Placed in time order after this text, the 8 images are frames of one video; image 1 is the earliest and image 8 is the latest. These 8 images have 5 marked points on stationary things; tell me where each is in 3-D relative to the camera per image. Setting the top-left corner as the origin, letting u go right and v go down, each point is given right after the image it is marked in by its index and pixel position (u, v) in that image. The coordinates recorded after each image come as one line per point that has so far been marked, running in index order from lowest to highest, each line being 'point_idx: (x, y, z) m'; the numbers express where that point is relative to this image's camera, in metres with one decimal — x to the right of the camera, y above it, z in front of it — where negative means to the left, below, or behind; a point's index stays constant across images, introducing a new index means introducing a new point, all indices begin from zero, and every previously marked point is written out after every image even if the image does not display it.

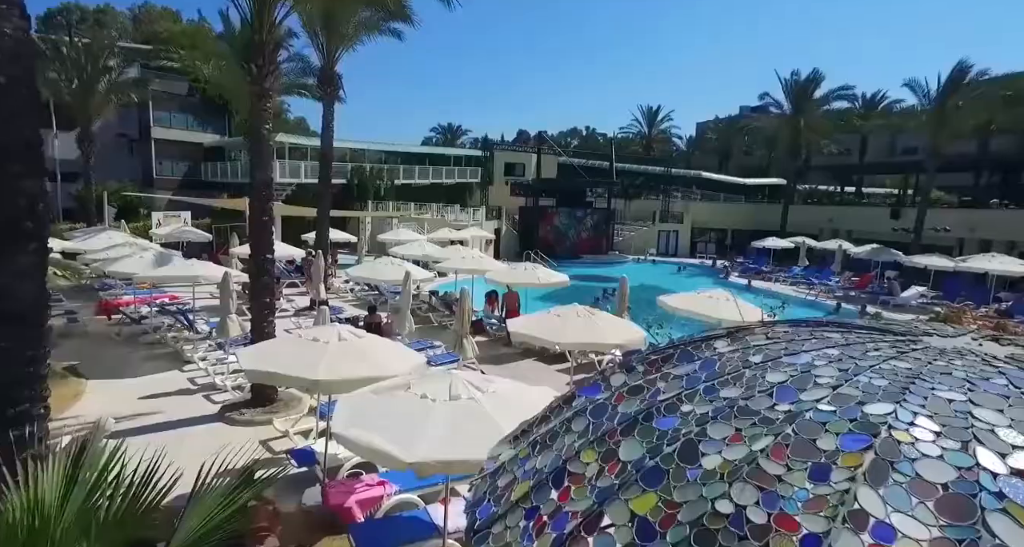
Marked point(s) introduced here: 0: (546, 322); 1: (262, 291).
0: (+0.4, -0.7, +7.4) m
1: (-3.7, -0.3, +8.1) m
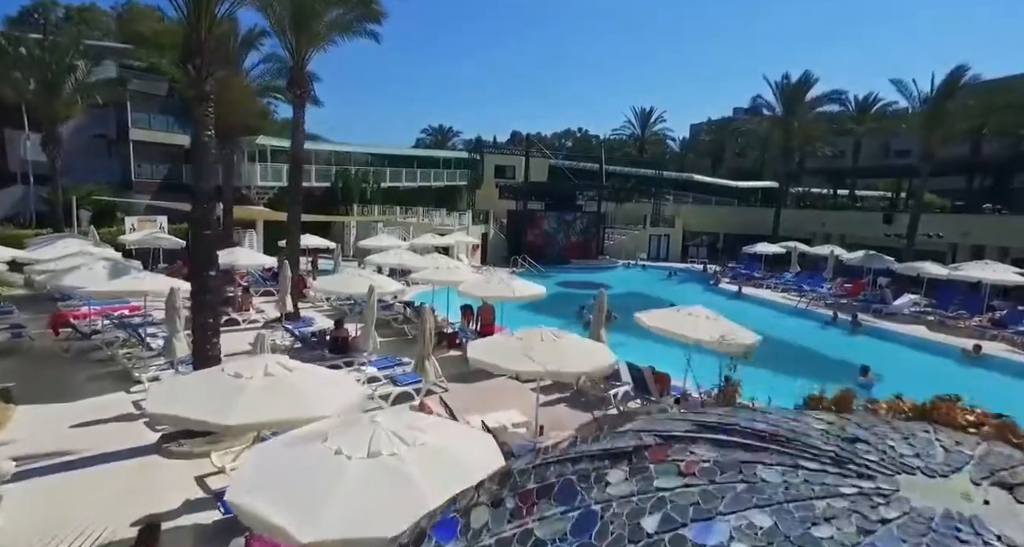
0: (-0.1, -0.9, +6.8) m
1: (-4.2, -0.5, +7.5) m
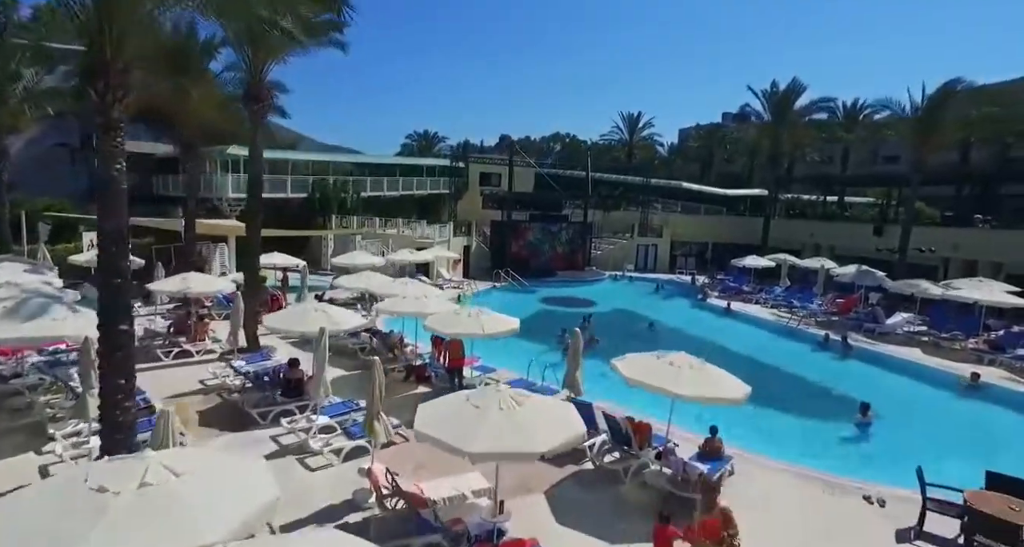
0: (-0.6, -1.5, +5.9) m
1: (-4.7, -1.1, +6.5) m
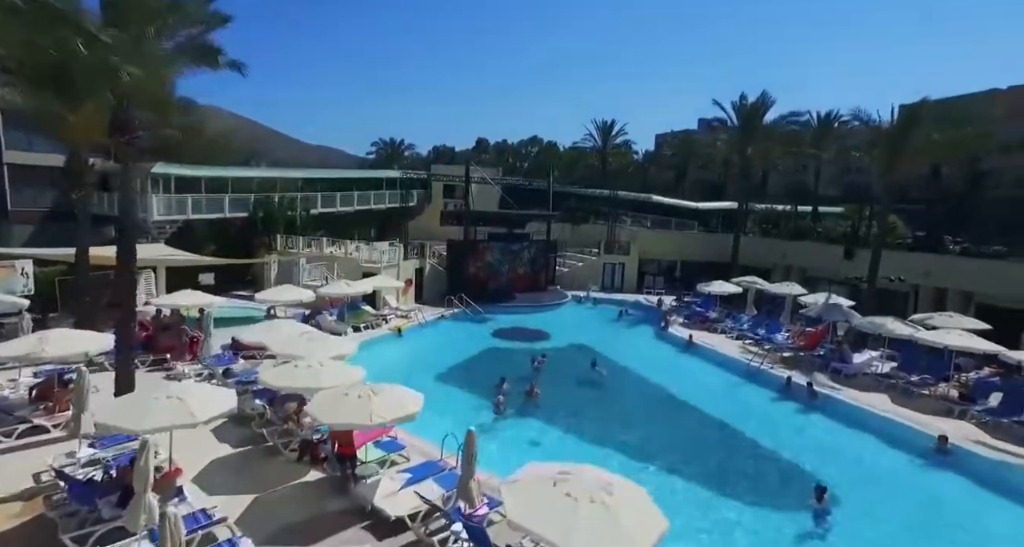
0: (-2.2, -2.8, +4.2) m
1: (-6.3, -2.4, +4.7) m
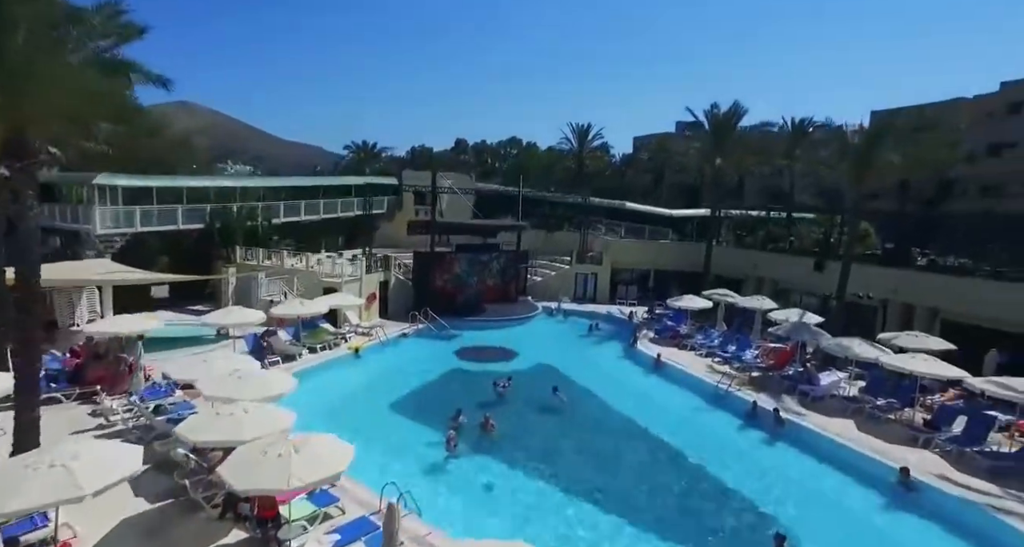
0: (-3.0, -3.5, +3.4) m
1: (-7.2, -3.1, +3.7) m
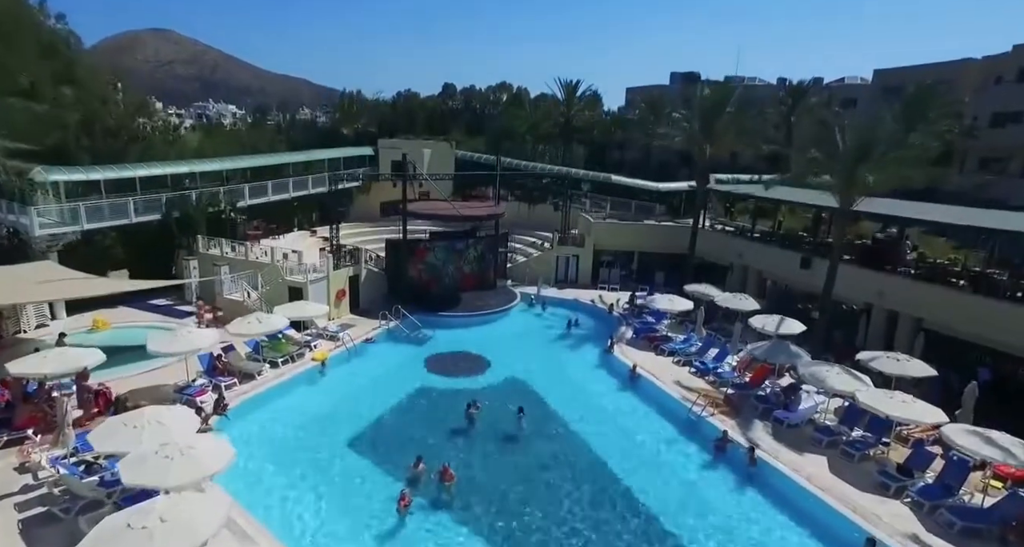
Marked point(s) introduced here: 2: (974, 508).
0: (-3.9, -5.8, +2.7) m
1: (-8.1, -5.4, +2.9) m
2: (+11.2, -5.6, +13.2) m
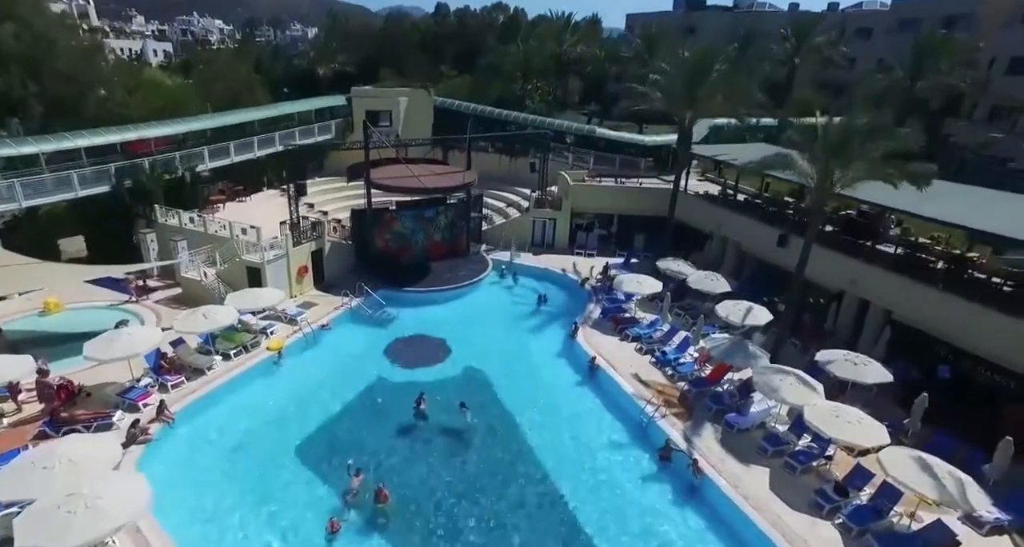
0: (-5.6, -7.8, +3.0) m
1: (-9.8, -7.3, +3.1) m
2: (+9.5, -6.3, +13.3) m
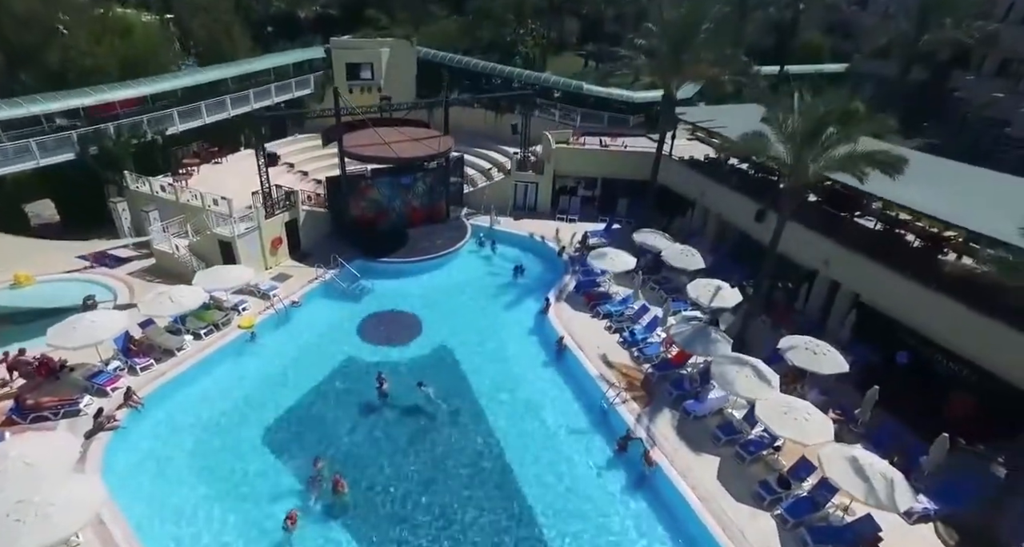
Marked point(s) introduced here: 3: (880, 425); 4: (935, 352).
0: (-6.8, -9.0, +3.8) m
1: (-11.0, -8.4, +4.0) m
2: (+8.3, -6.5, +13.9) m
3: (+12.1, -5.0, +17.8) m
4: (+15.2, -2.8, +19.6) m
